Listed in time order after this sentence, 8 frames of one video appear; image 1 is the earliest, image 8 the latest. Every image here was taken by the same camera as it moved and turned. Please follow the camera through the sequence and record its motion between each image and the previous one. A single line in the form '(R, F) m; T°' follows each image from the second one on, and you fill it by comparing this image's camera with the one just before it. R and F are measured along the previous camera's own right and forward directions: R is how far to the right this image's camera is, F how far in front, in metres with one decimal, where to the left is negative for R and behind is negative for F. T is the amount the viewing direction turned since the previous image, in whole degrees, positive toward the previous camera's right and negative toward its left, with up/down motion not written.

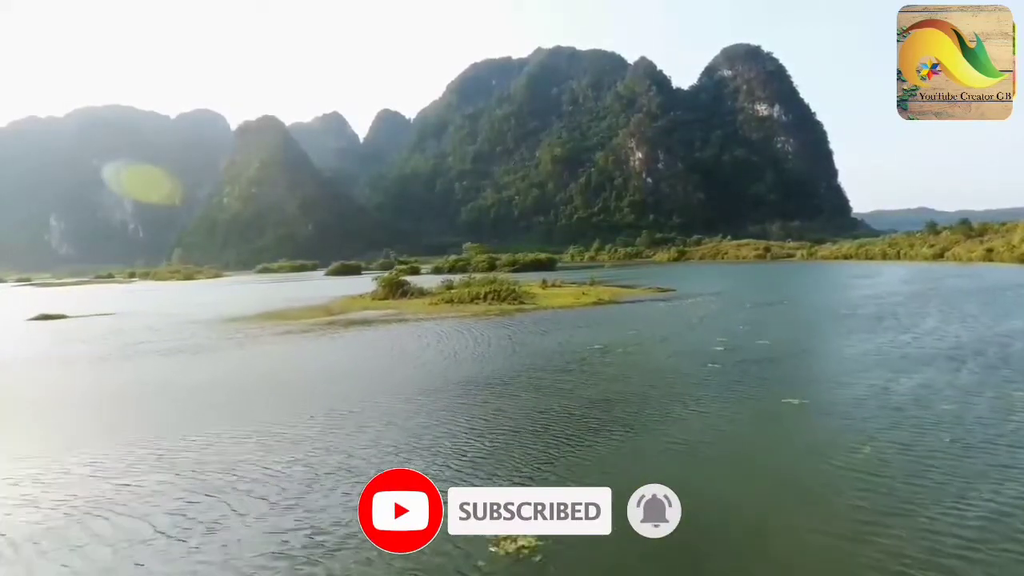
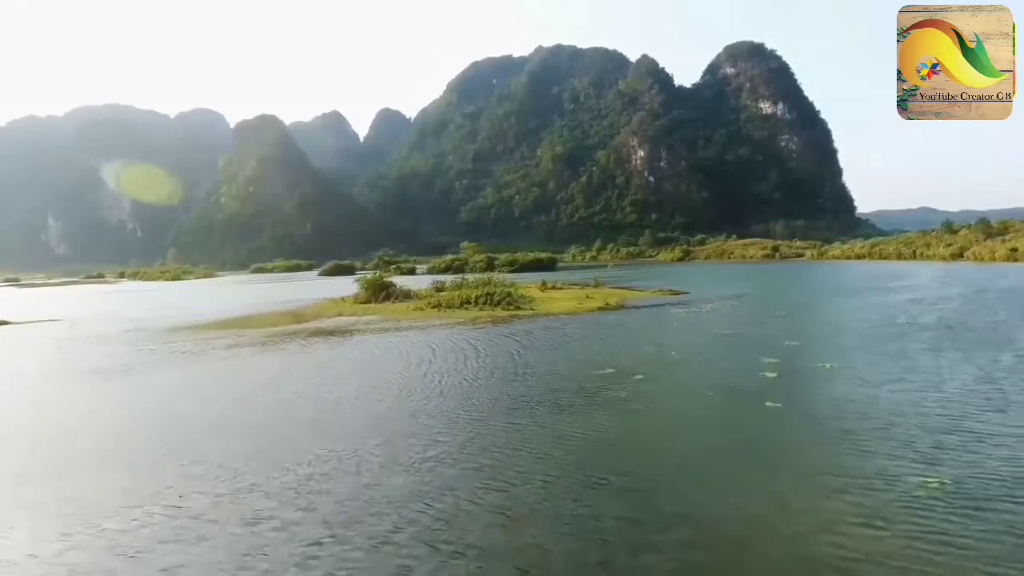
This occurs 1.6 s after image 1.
(+0.3, +4.4) m; 0°
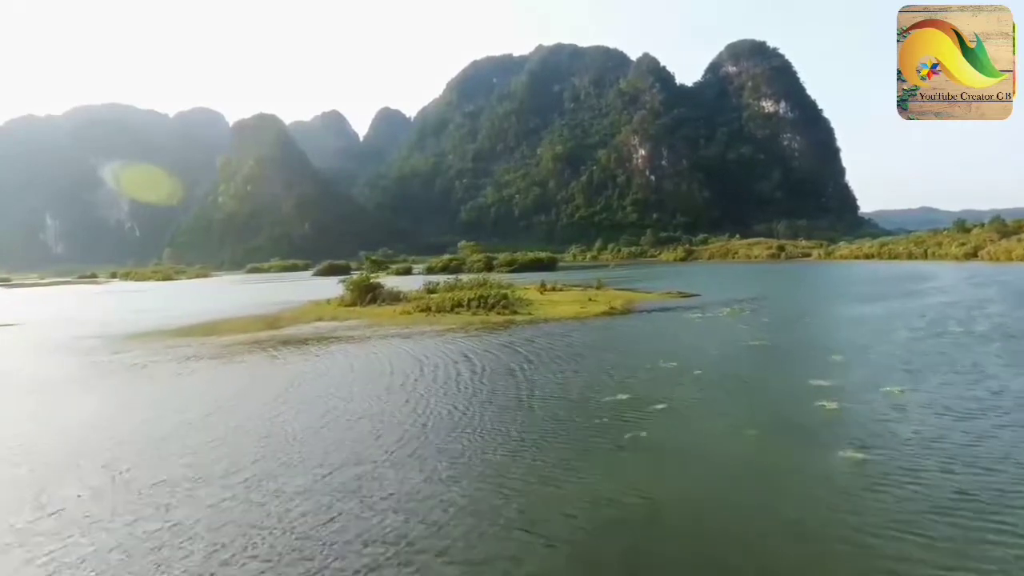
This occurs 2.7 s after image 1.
(+0.2, +3.0) m; 0°
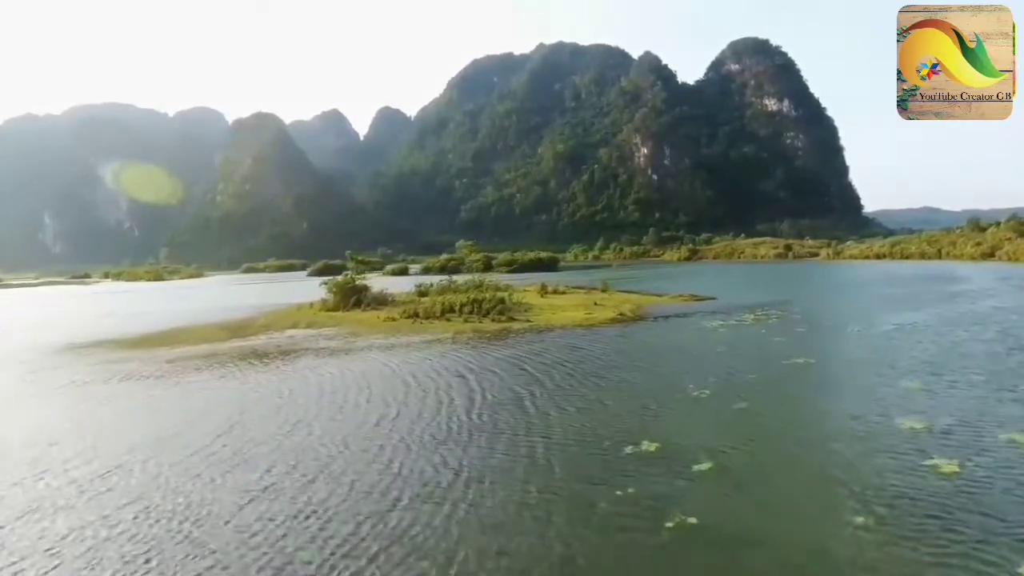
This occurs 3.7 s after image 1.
(+0.2, +3.3) m; 0°
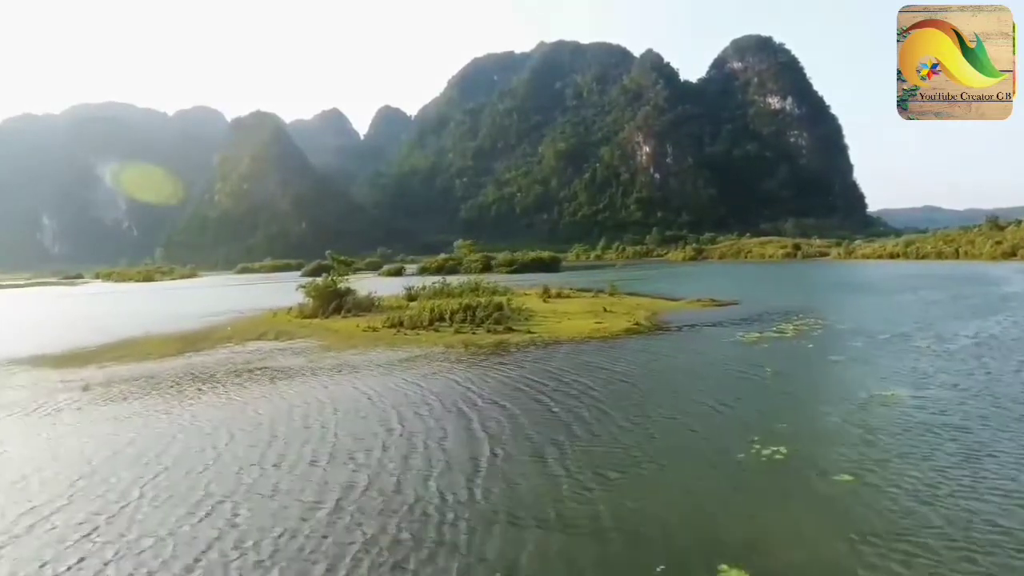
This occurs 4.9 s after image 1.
(+0.1, +3.7) m; 0°
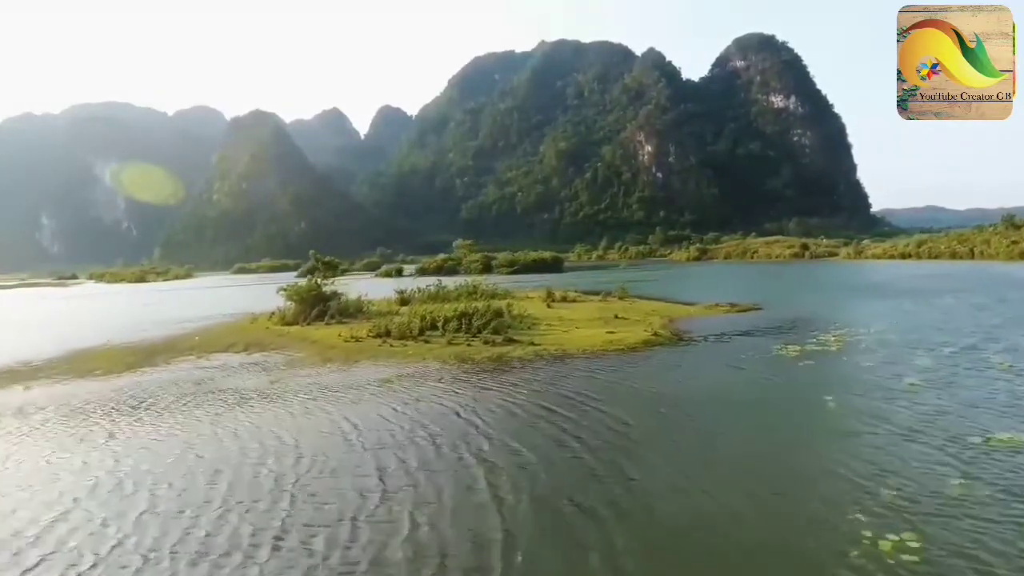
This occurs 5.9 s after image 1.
(0.0, +2.9) m; 0°
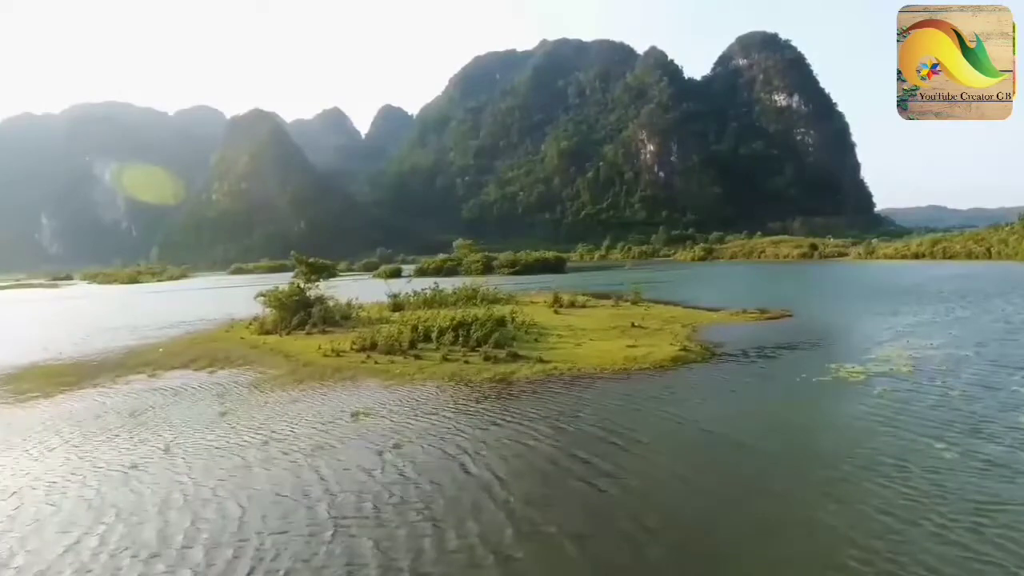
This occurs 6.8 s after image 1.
(-0.1, +2.9) m; 0°
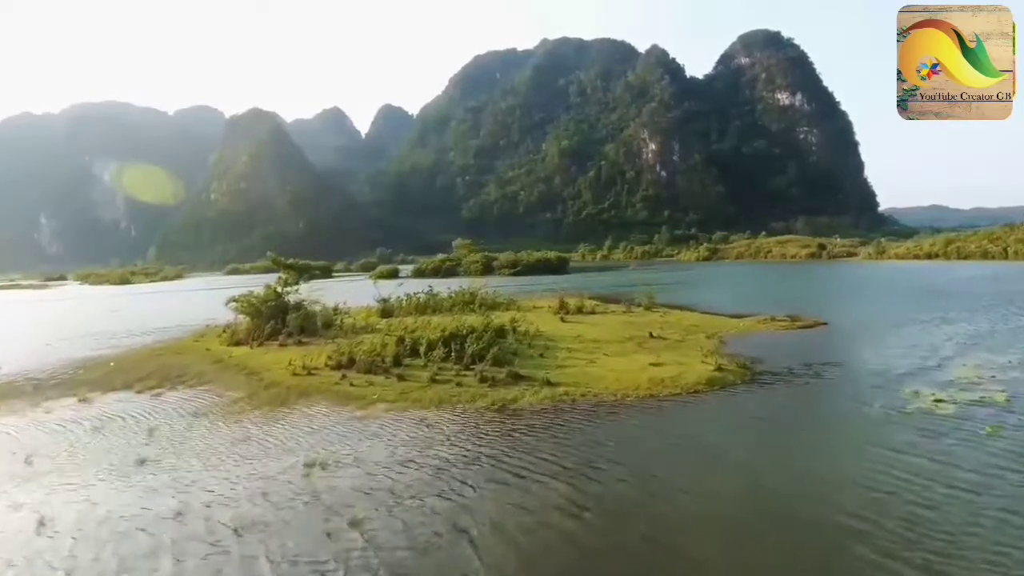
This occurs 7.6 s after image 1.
(0.0, +2.8) m; 0°
